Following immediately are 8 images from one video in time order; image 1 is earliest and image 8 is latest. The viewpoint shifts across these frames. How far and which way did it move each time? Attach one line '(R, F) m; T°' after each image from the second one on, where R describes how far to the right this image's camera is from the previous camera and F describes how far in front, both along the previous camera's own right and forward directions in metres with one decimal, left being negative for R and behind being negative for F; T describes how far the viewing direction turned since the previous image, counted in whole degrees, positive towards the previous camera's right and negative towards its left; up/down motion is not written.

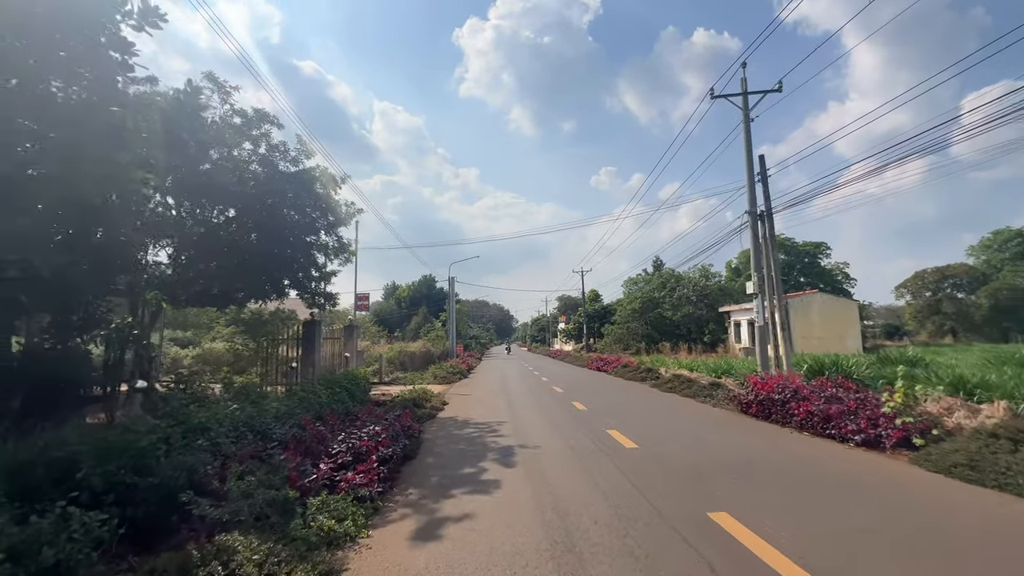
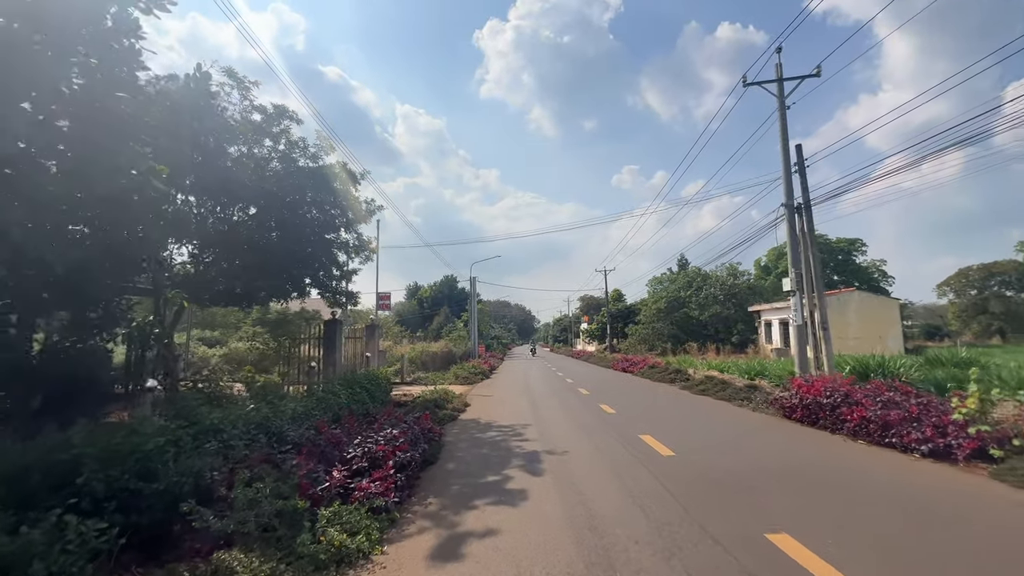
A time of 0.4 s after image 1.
(0.0, +0.4) m; -3°
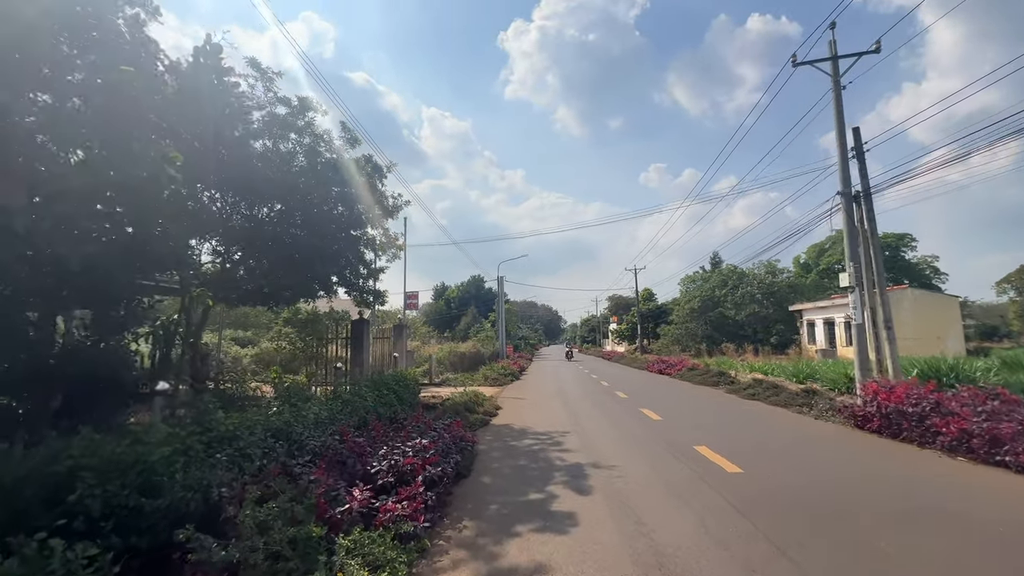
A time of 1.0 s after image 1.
(-0.2, +0.6) m; -3°
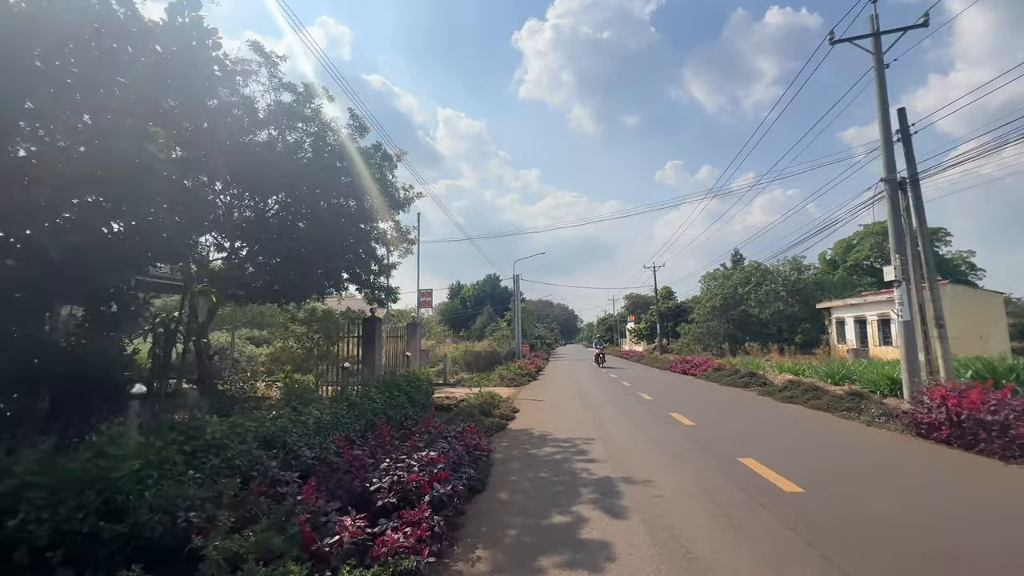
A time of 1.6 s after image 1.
(0.0, +0.6) m; -2°
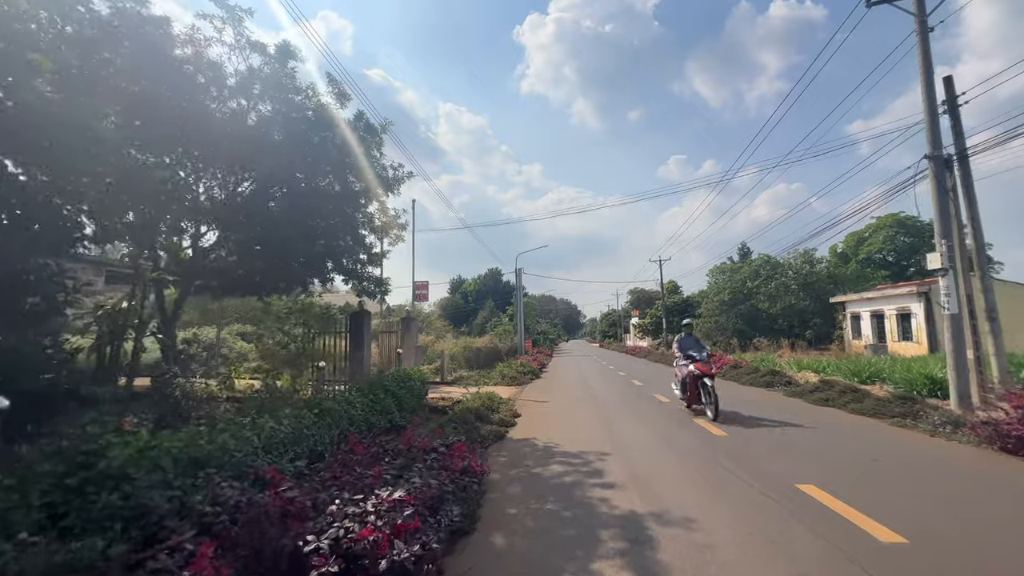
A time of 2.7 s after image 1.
(0.0, +1.0) m; 0°
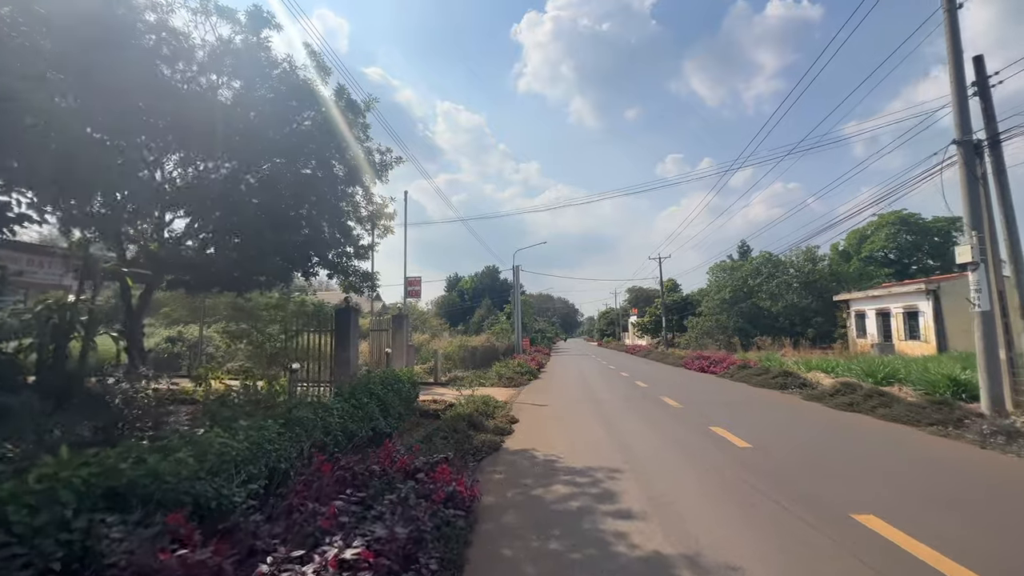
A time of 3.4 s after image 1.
(0.0, +0.7) m; 0°
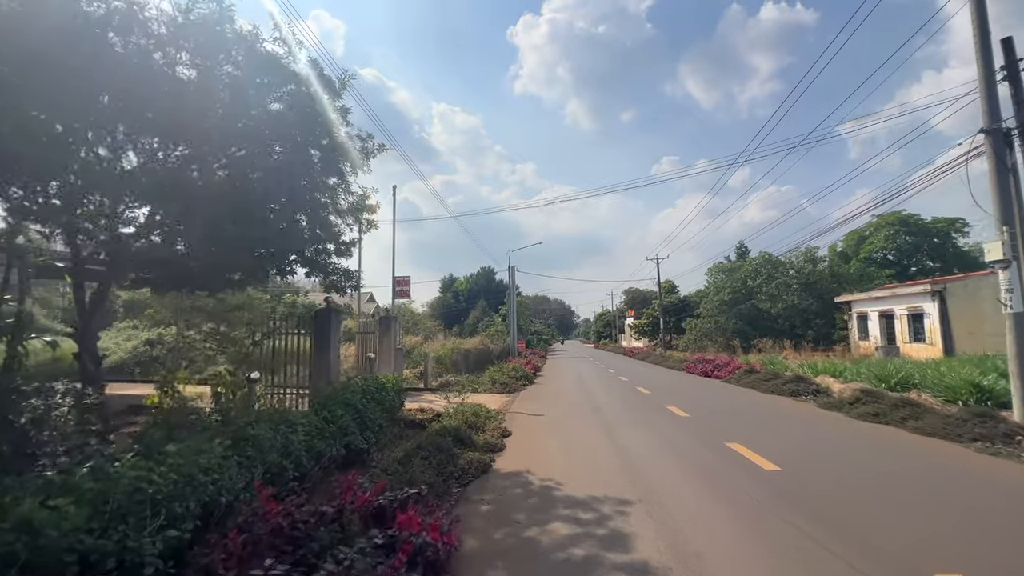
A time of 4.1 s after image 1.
(+0.1, +0.7) m; +1°
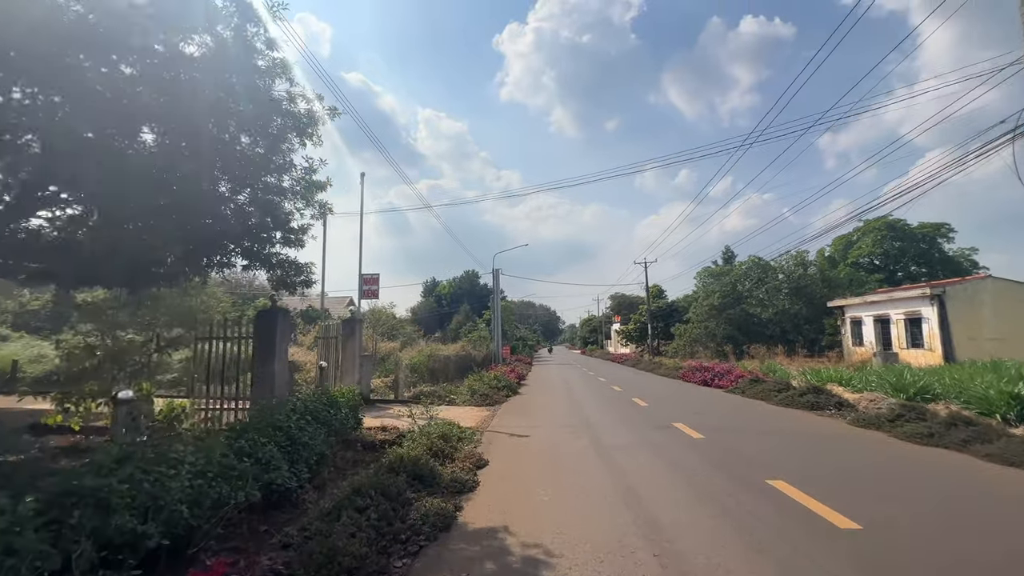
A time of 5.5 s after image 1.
(+0.1, +1.4) m; +2°
